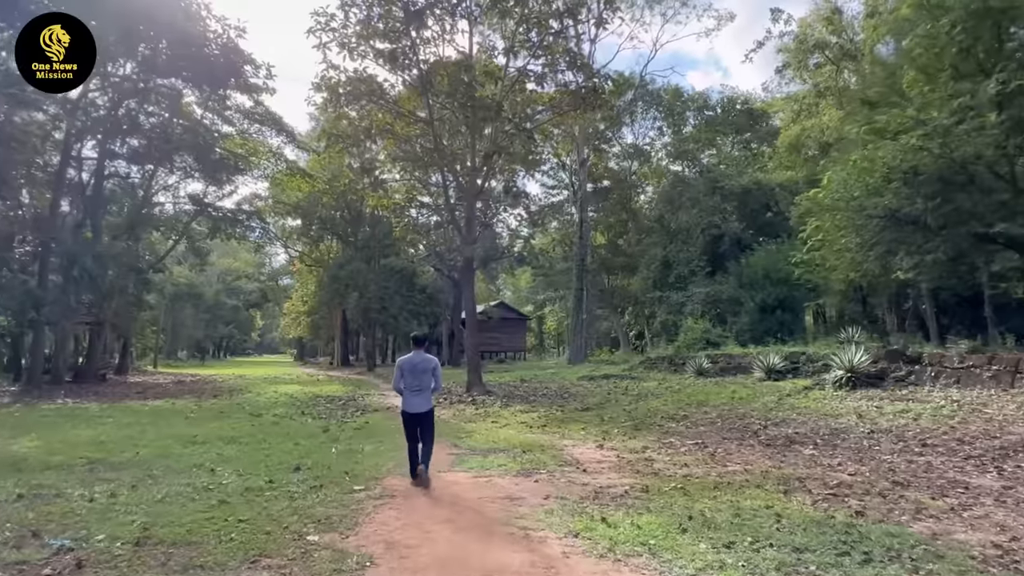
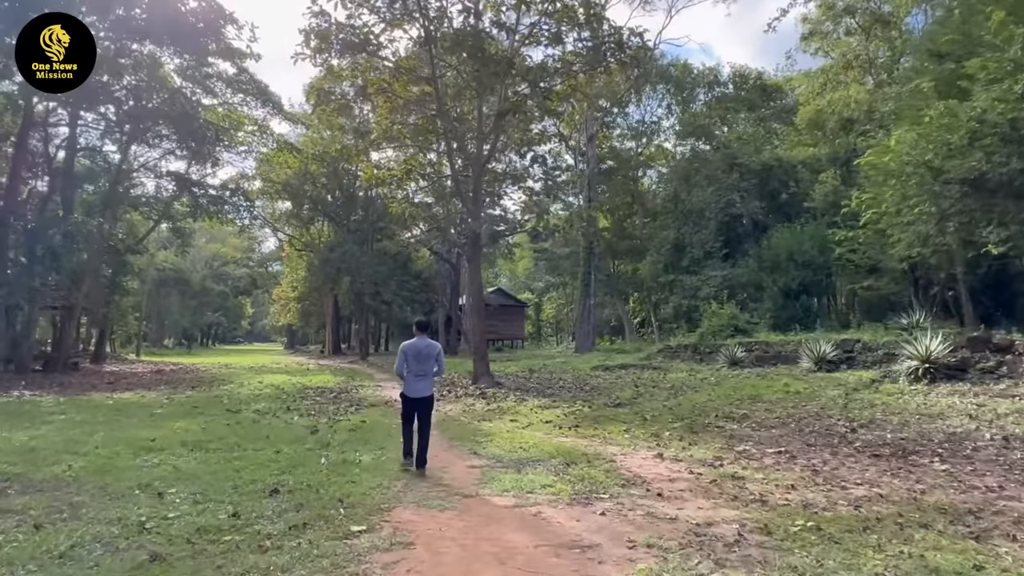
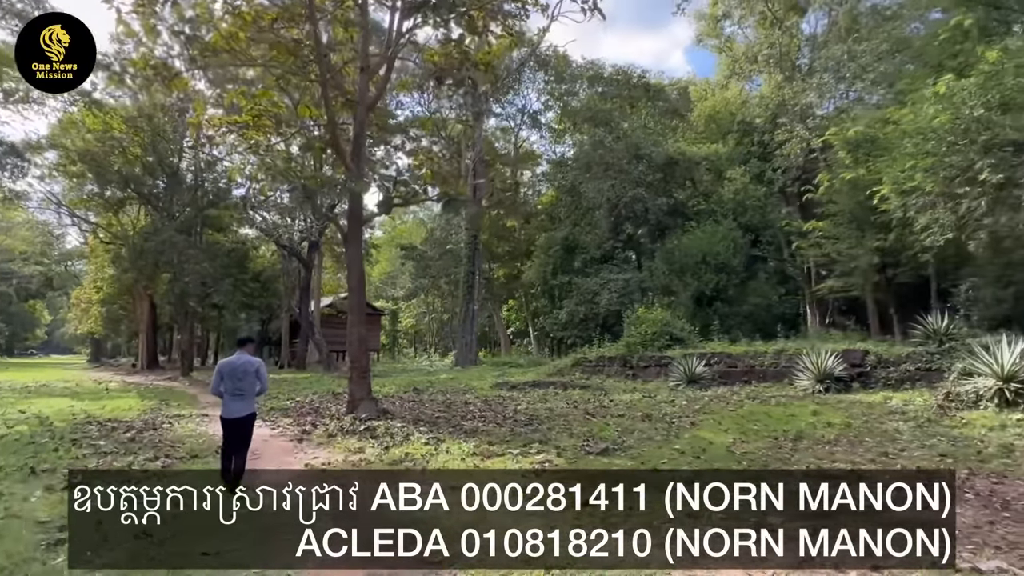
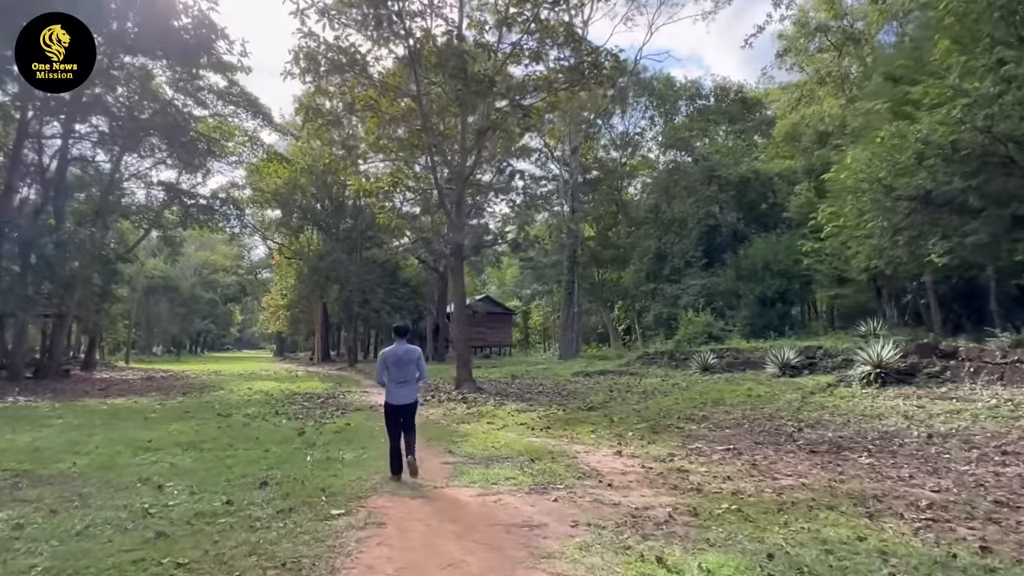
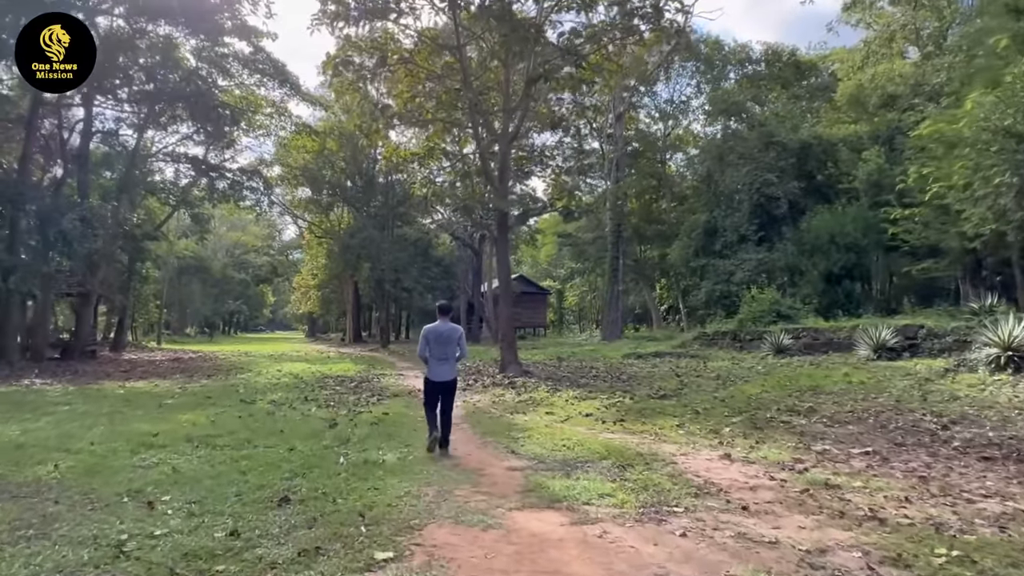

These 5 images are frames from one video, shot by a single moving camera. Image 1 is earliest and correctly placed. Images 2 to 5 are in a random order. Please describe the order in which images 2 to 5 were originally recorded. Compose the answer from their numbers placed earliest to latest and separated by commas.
4, 2, 5, 3
